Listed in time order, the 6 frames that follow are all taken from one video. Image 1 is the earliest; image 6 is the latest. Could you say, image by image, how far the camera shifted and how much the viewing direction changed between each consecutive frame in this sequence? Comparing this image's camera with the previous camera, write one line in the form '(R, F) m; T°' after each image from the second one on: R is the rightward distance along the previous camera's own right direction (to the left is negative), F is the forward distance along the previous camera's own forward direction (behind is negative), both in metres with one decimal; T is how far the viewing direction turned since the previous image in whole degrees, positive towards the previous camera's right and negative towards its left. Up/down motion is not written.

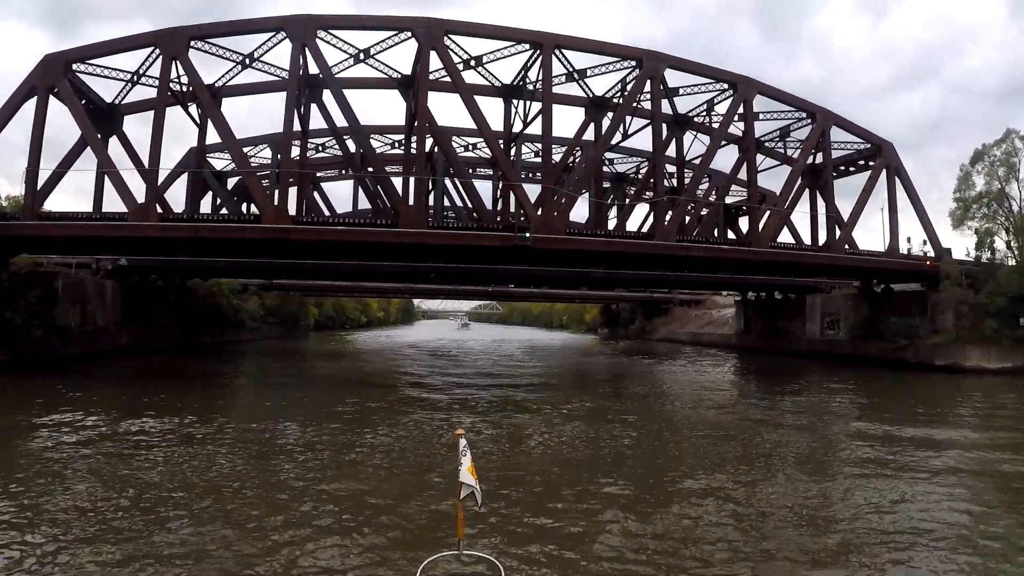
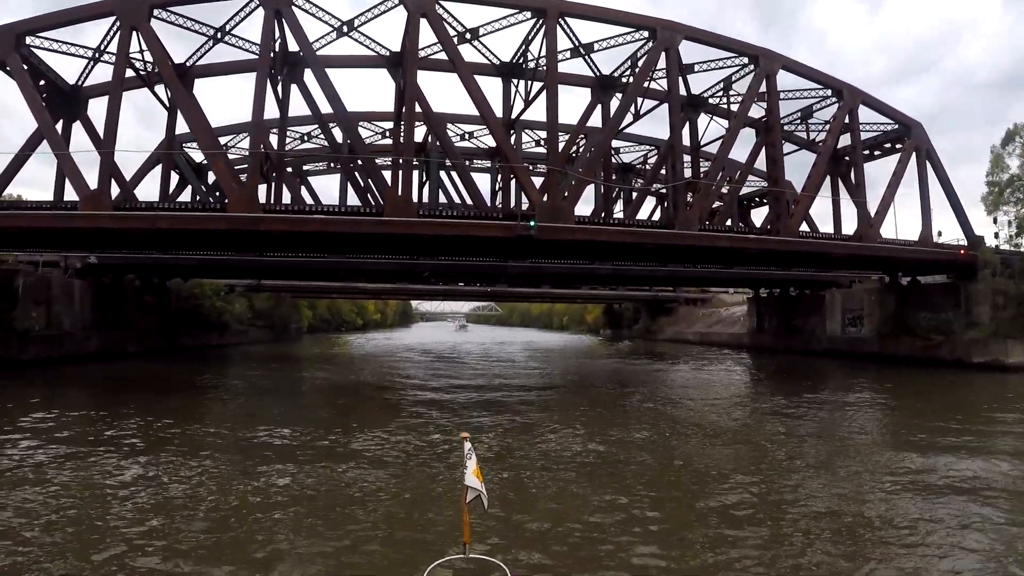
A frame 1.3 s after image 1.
(-0.1, +2.4) m; 0°
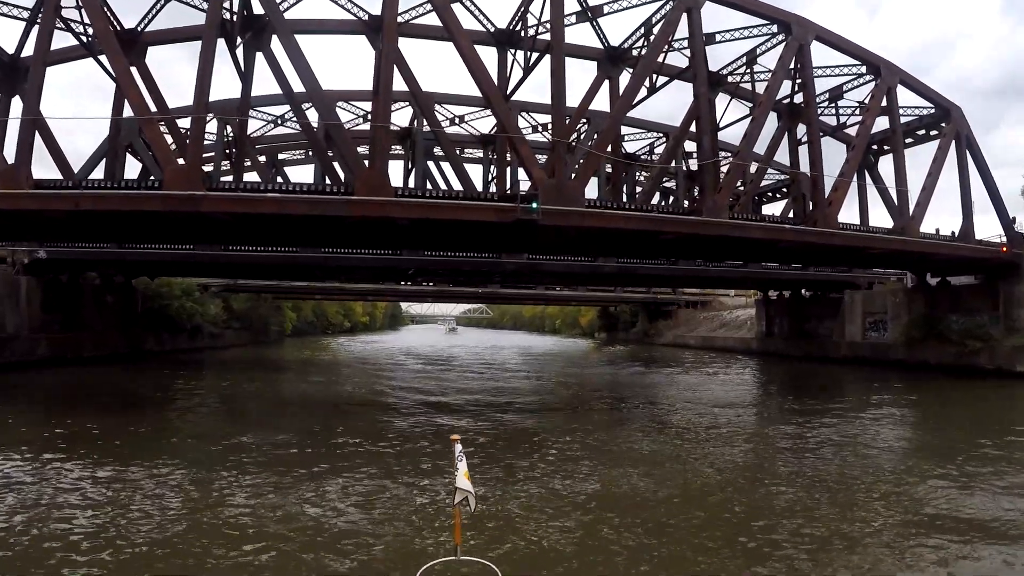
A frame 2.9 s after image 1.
(-0.2, +2.9) m; +1°
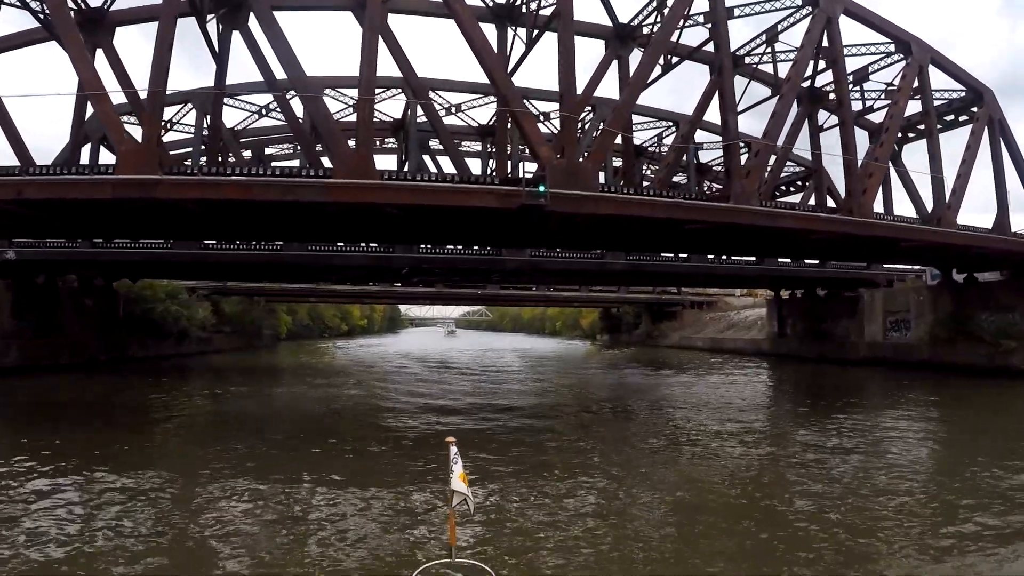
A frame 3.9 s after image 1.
(-0.1, +1.8) m; 0°
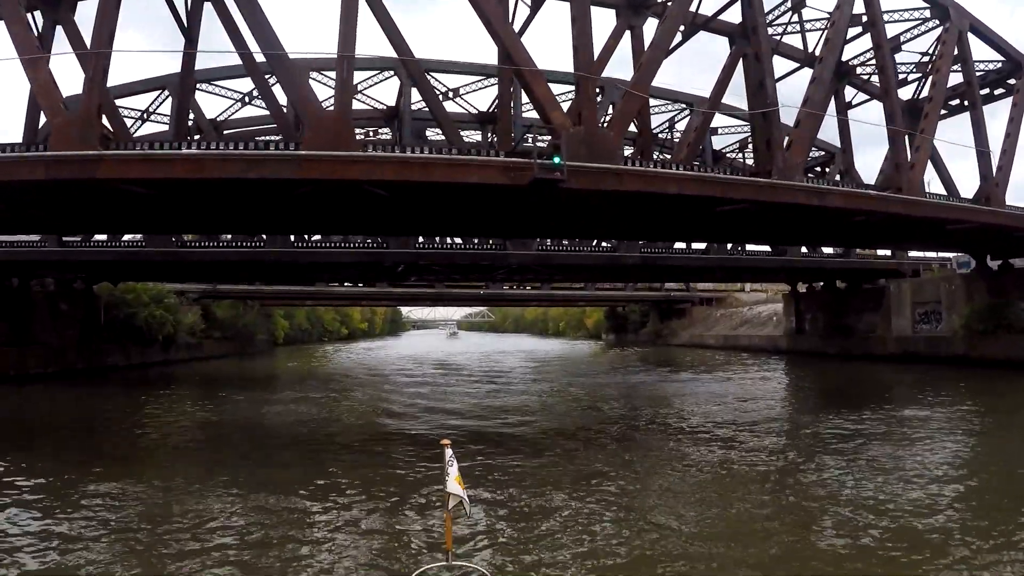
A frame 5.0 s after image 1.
(-0.2, +1.9) m; 0°
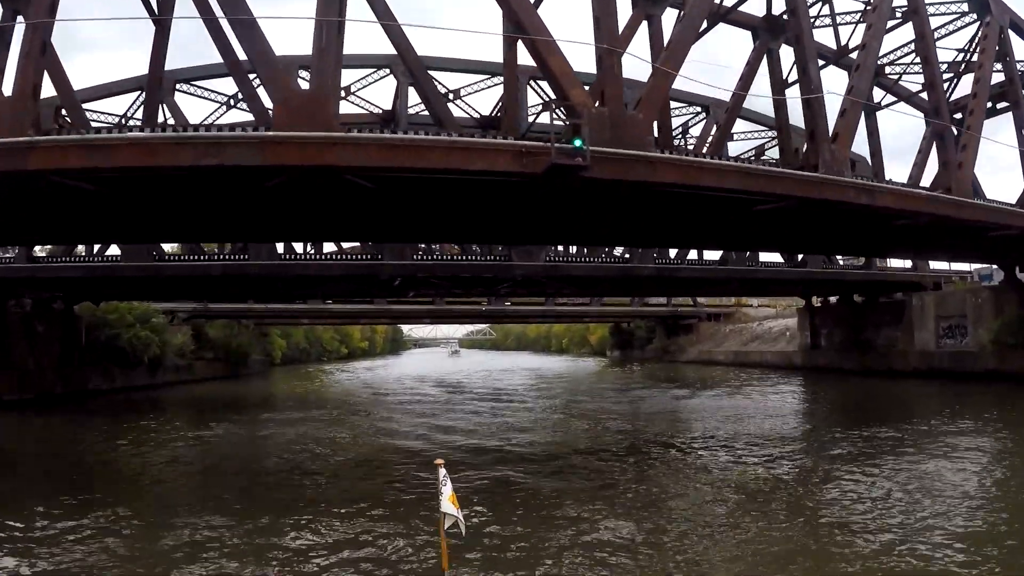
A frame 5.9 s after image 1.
(-0.1, +1.6) m; 0°
